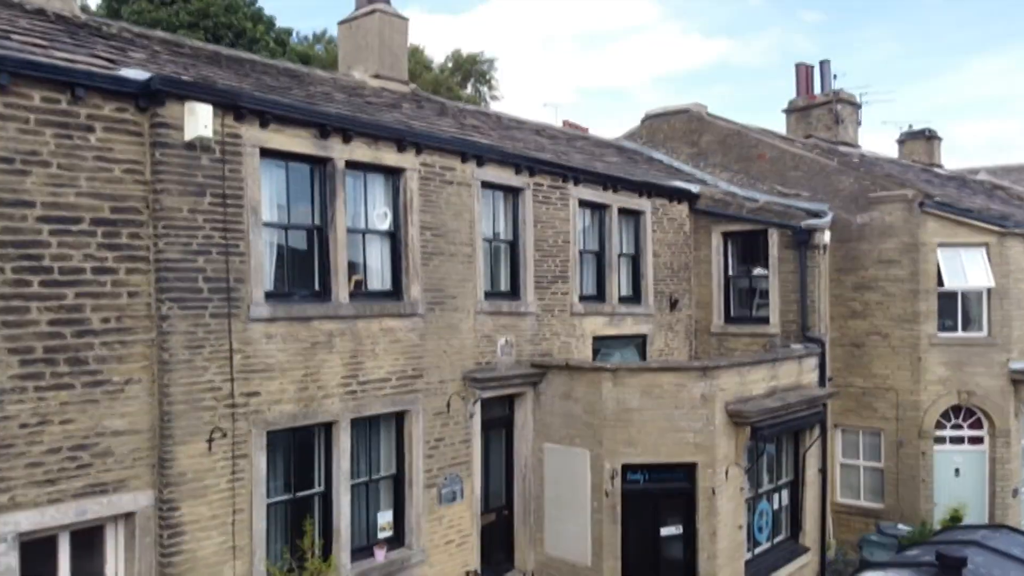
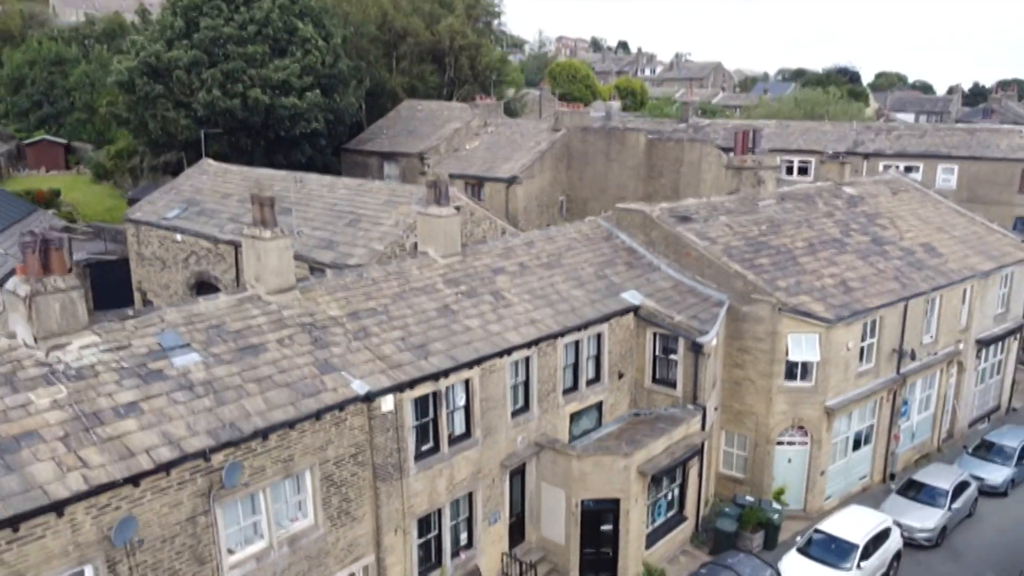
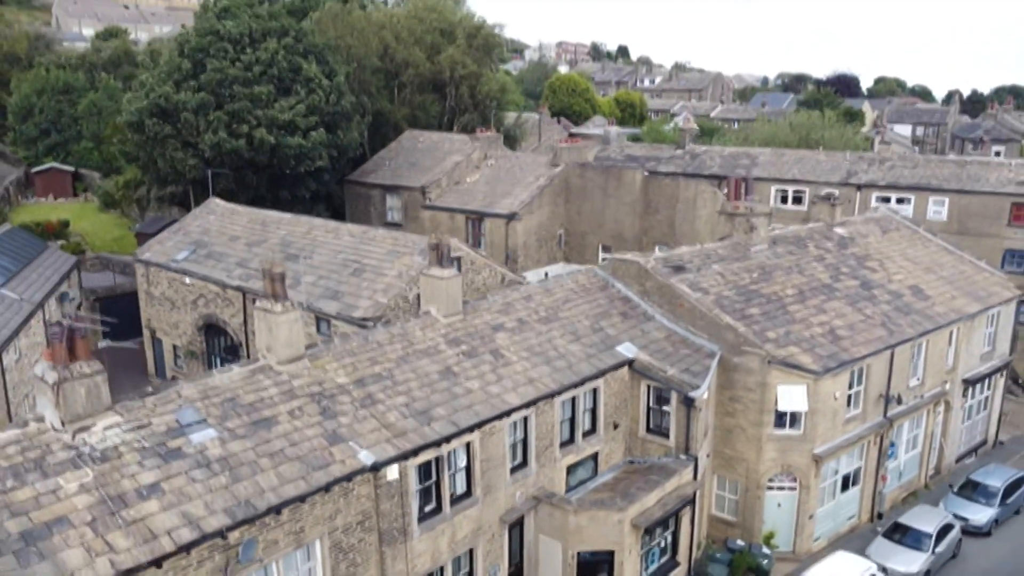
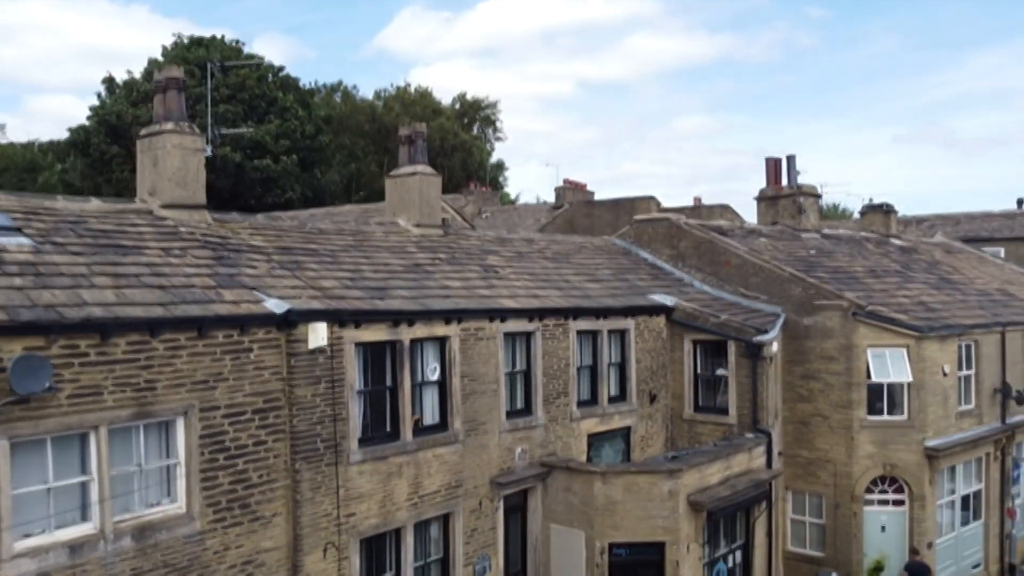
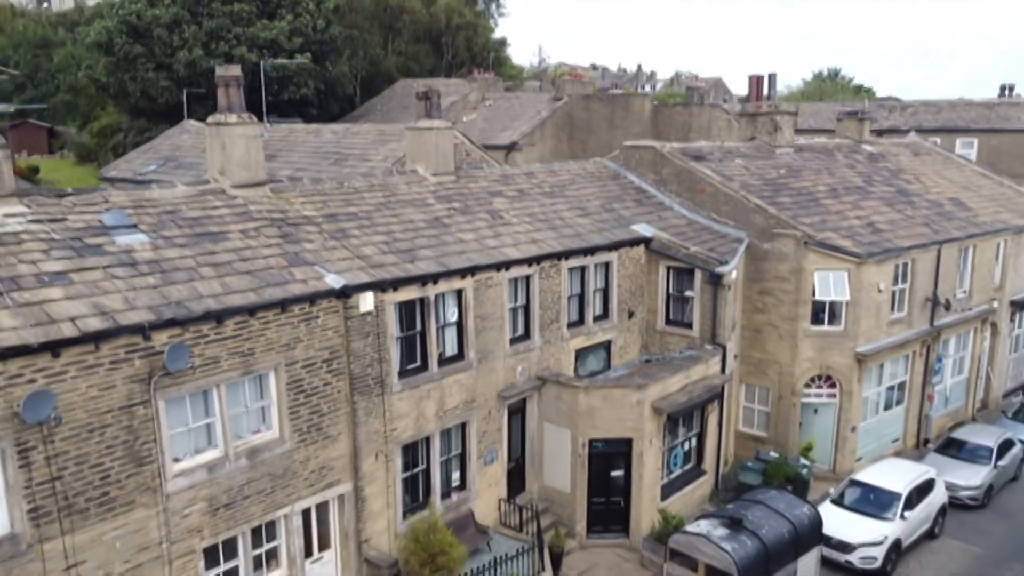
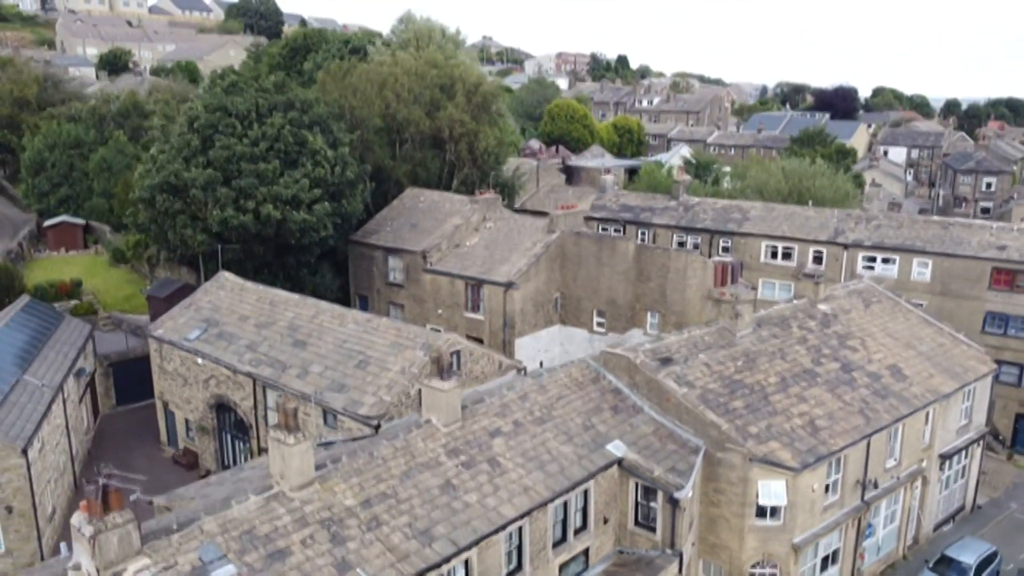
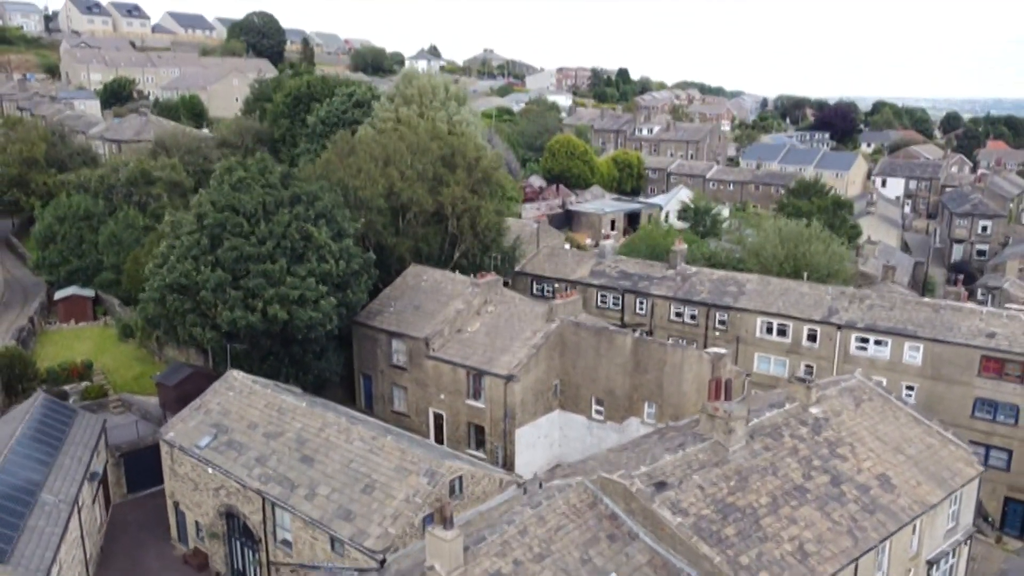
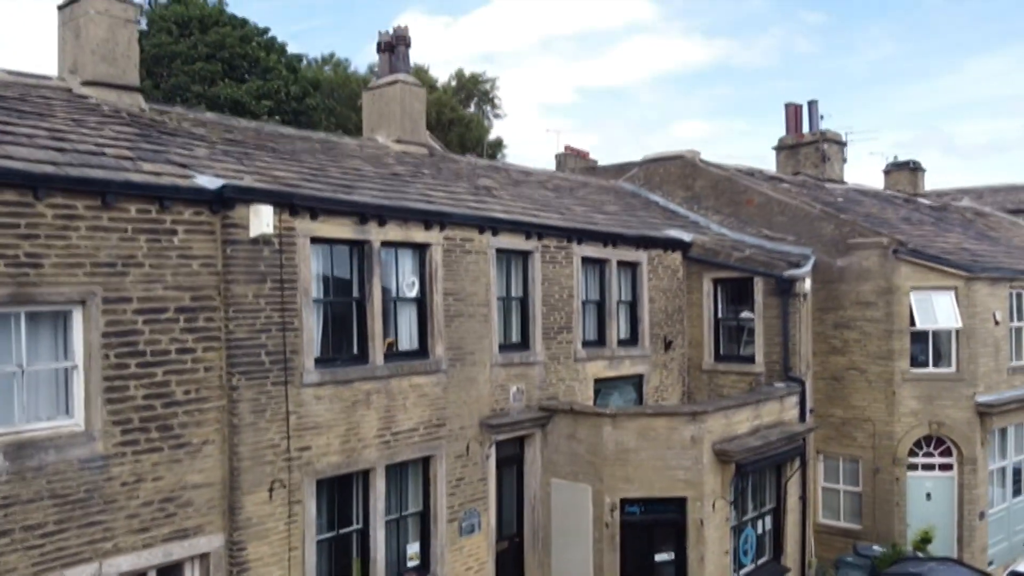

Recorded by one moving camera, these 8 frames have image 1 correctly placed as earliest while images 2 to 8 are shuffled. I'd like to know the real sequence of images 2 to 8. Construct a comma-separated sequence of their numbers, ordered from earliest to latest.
8, 4, 5, 2, 3, 6, 7
